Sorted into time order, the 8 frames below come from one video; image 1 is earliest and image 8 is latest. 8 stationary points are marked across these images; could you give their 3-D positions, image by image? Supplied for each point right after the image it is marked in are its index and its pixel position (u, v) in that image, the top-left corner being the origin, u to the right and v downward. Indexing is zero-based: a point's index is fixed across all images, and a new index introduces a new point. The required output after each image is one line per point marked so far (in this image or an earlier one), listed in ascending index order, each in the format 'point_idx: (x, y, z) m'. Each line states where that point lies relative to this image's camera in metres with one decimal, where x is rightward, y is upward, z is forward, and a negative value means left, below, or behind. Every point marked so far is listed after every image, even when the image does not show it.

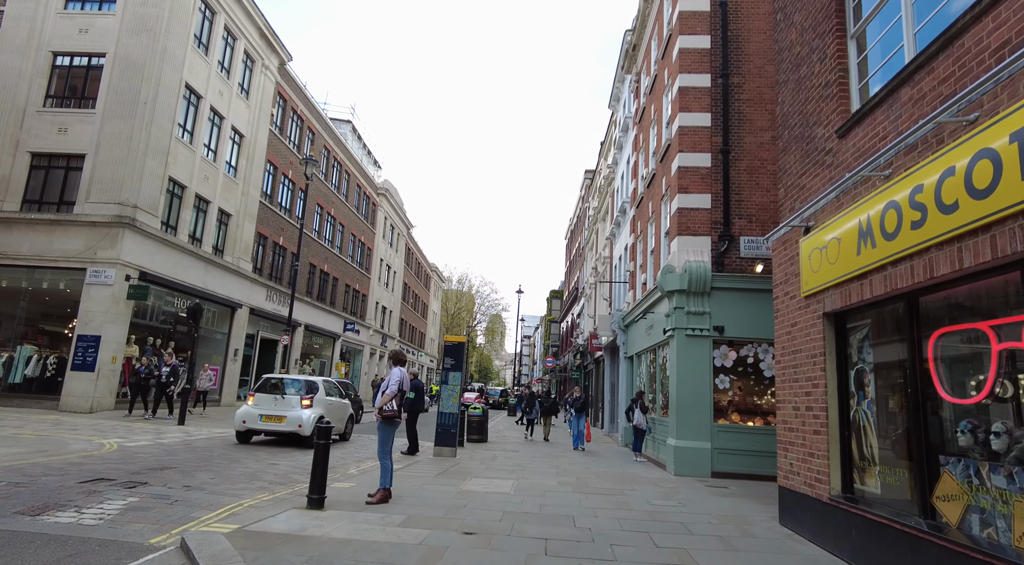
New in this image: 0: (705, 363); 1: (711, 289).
0: (+4.1, -1.7, +12.9) m
1: (+4.2, -0.1, +13.2) m
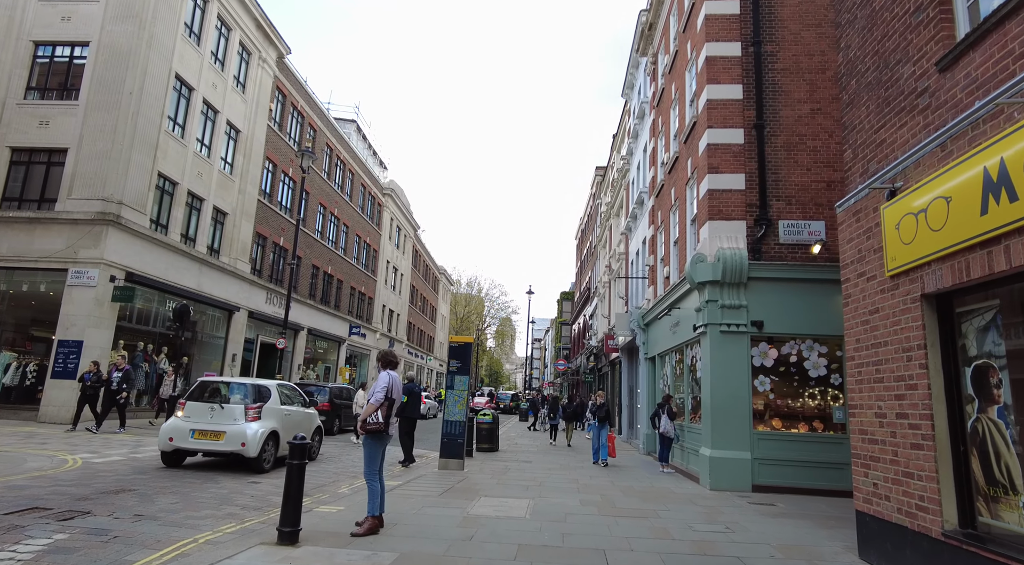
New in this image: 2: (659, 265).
0: (+4.3, -1.5, +11.5) m
1: (+4.5, 0.0, +11.7) m
2: (+4.3, +0.5, +18.0) m
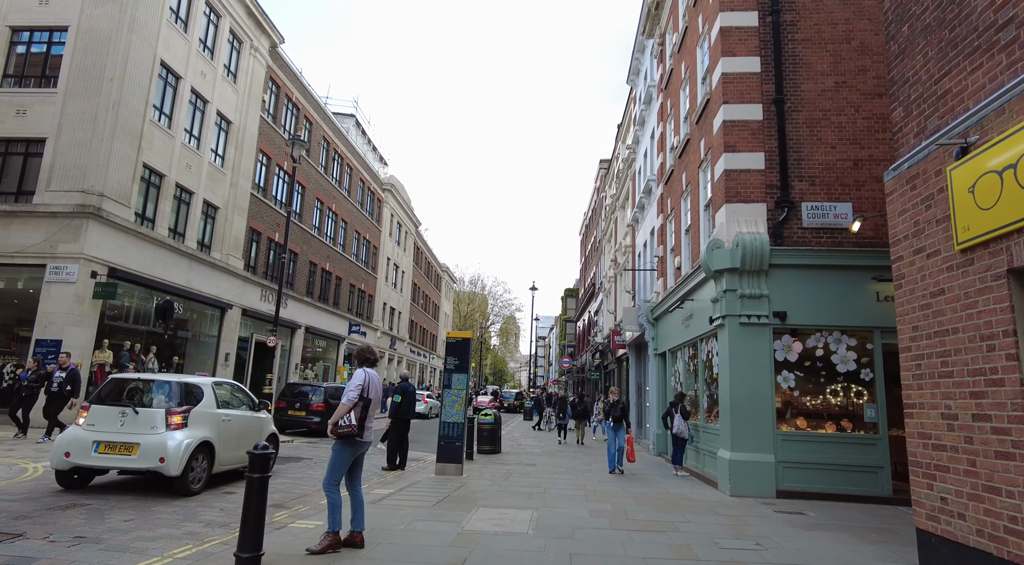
0: (+4.3, -1.3, +10.6) m
1: (+4.5, +0.3, +10.8) m
2: (+4.3, +0.7, +17.0) m
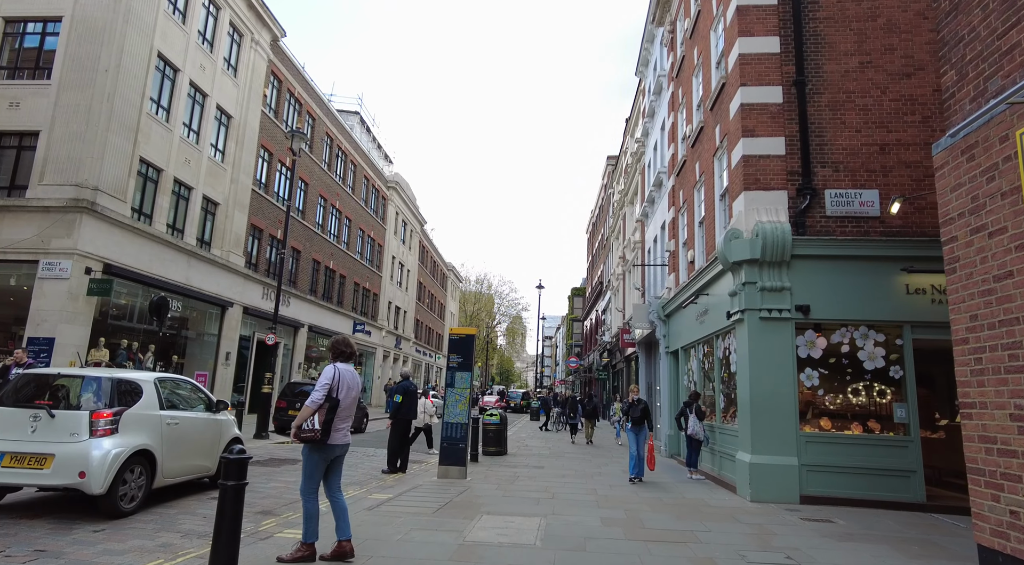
0: (+4.4, -1.2, +9.9) m
1: (+4.6, +0.4, +10.2) m
2: (+4.5, +0.9, +16.4) m
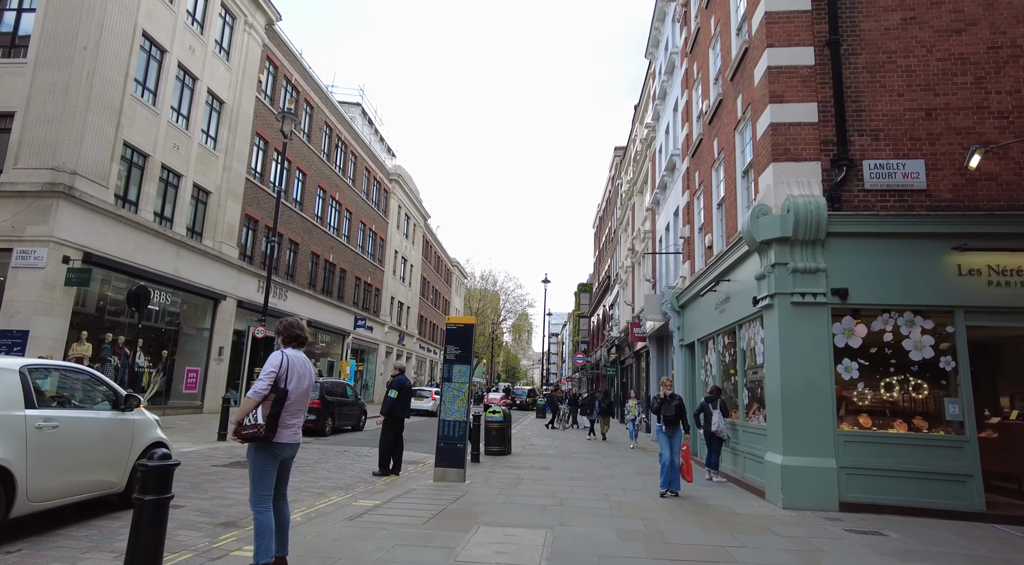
0: (+4.5, -0.9, +8.9) m
1: (+4.6, +0.7, +9.1) m
2: (+4.6, +1.2, +15.3) m
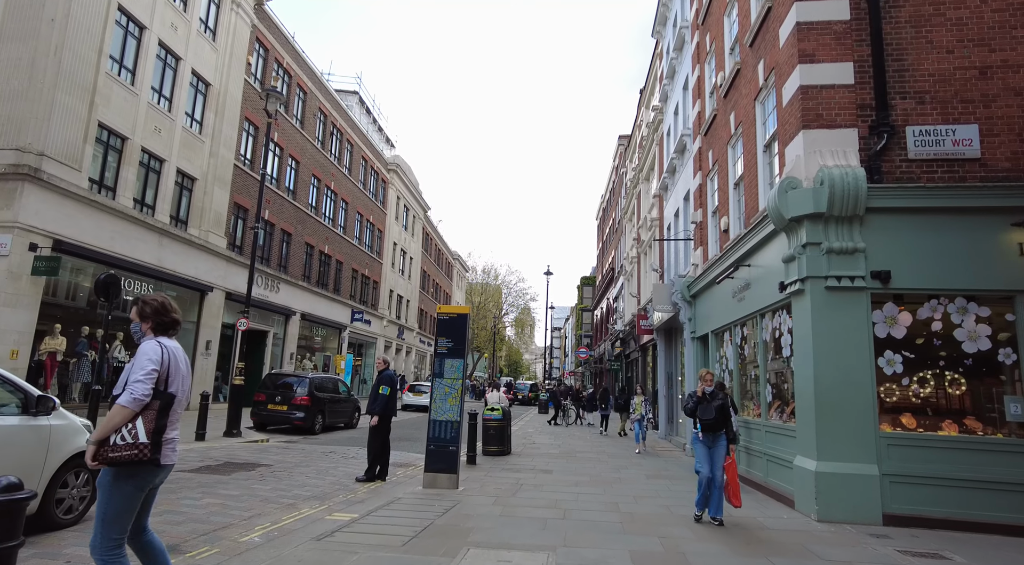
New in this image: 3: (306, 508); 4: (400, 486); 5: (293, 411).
0: (+4.4, -0.7, +7.8) m
1: (+4.5, +0.9, +8.0) m
2: (+4.6, +1.5, +14.2) m
3: (-2.5, -2.7, +7.5) m
4: (-1.7, -3.0, +9.2) m
5: (-6.1, -3.6, +17.2) m
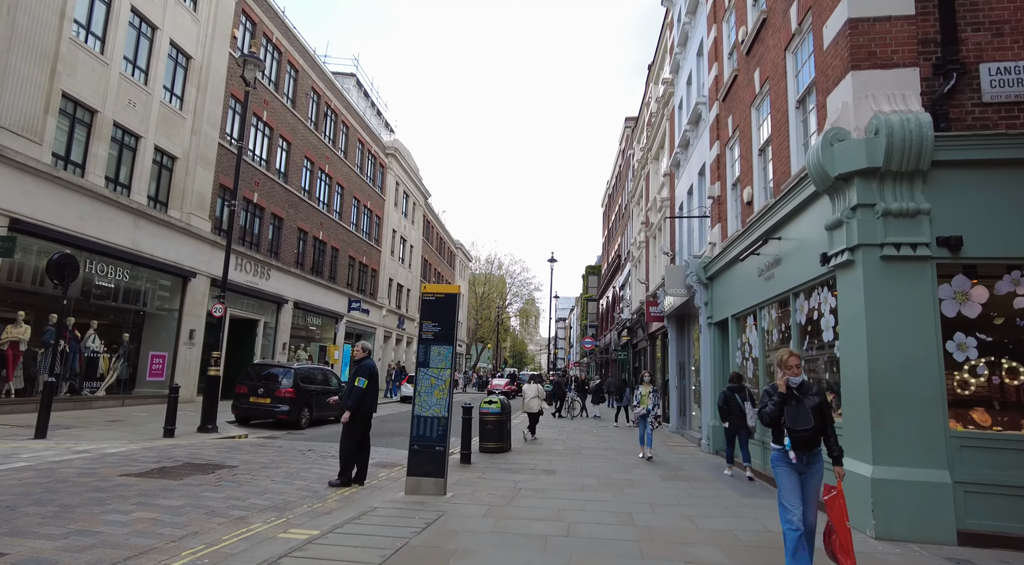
0: (+4.3, -0.3, +6.5) m
1: (+4.5, +1.2, +6.7) m
2: (+4.5, +1.9, +12.9) m
3: (-2.6, -2.4, +6.3) m
4: (-1.7, -2.7, +8.0) m
5: (-6.1, -3.1, +16.0) m
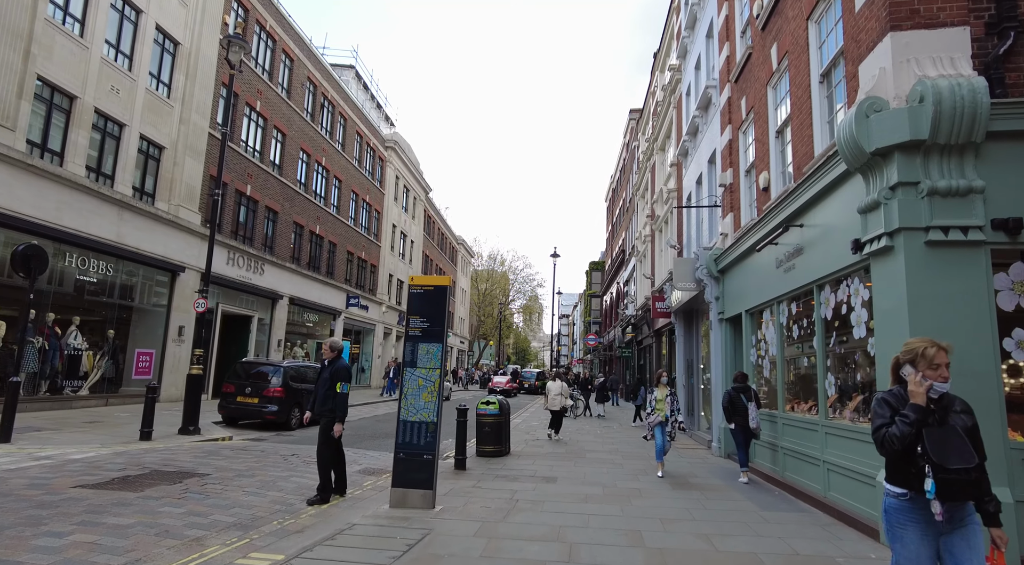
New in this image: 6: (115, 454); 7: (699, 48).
0: (+4.3, -0.2, +5.6) m
1: (+4.4, +1.3, +5.8) m
2: (+4.5, +2.0, +12.0) m
3: (-2.6, -2.3, +5.5) m
4: (-1.8, -2.6, +7.2) m
5: (-6.1, -3.0, +15.3) m
6: (-6.2, -2.7, +9.7) m
7: (+5.1, +6.4, +16.9) m
